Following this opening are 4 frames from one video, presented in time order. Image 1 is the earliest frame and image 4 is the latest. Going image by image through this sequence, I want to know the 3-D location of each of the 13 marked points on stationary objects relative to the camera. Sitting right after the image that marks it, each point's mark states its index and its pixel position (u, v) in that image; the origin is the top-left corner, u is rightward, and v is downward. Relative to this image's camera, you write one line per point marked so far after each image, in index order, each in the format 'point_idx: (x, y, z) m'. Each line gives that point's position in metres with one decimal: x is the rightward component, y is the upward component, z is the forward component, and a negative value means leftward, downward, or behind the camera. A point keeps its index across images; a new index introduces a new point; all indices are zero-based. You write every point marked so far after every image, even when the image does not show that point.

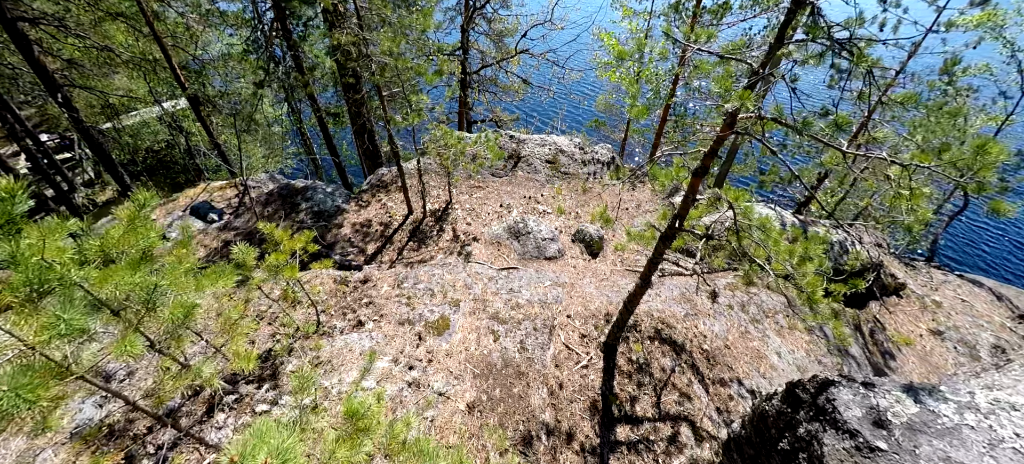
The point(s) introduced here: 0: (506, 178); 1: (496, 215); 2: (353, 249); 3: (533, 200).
0: (-0.2, +1.6, +10.8) m
1: (-0.4, +0.4, +9.5) m
2: (-3.7, -0.4, +8.7) m
3: (+0.5, +0.9, +10.0) m
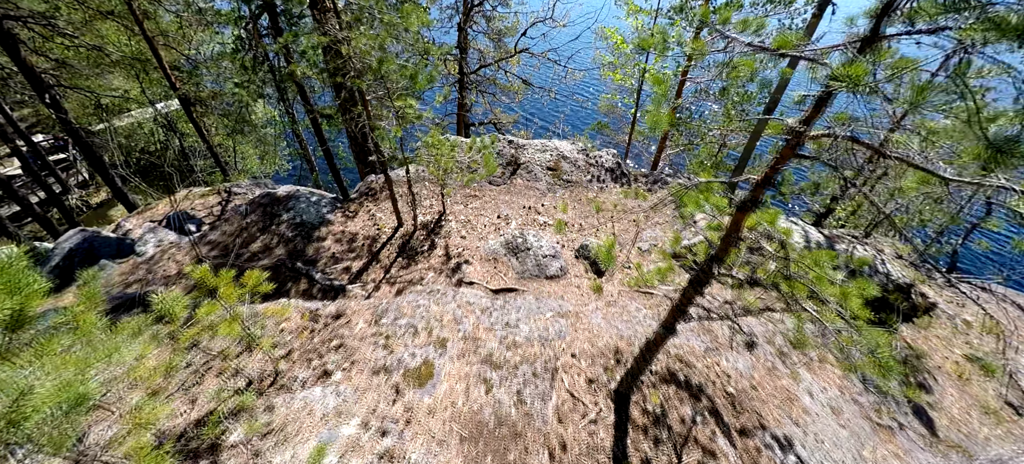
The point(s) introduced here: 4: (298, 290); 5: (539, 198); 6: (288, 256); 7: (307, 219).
0: (-0.2, +1.2, +10.1) m
1: (-0.5, +0.1, +8.8) m
2: (-3.7, -0.7, +8.0) m
3: (+0.5, +0.5, +9.3) m
4: (-4.3, -1.2, +7.5) m
5: (+0.7, +0.9, +9.7) m
6: (-4.8, -0.5, +8.1) m
7: (-4.9, +0.3, +9.0) m
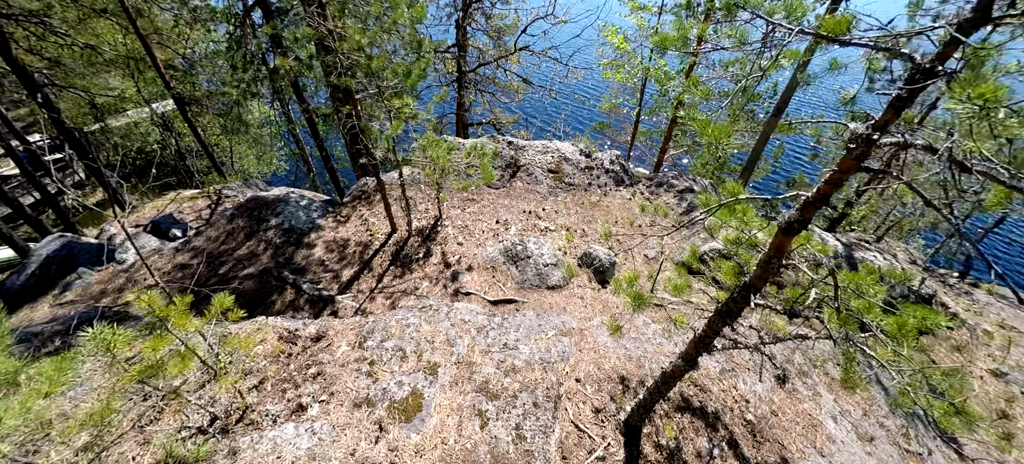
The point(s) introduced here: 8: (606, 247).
0: (-0.2, +1.1, +9.6) m
1: (-0.5, 0.0, +8.4) m
2: (-3.7, -0.9, +7.6) m
3: (+0.5, +0.4, +8.9) m
4: (-4.3, -1.3, +7.1) m
5: (+0.7, +0.7, +9.3) m
6: (-4.8, -0.6, +7.7) m
7: (-4.9, +0.2, +8.5) m
8: (+2.0, -0.3, +8.0) m
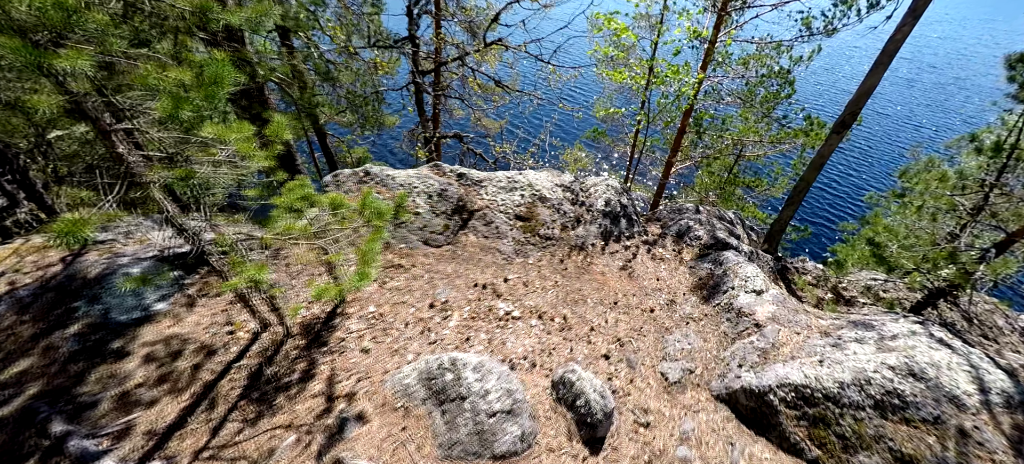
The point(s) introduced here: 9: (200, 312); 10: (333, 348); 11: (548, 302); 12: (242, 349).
0: (-1.1, -0.2, +6.6) m
1: (-1.3, -1.4, +5.3) m
2: (-4.6, -2.2, +4.6) m
3: (-0.4, -0.9, +5.9) m
4: (-5.1, -2.7, +4.1) m
5: (-0.2, -0.6, +6.3) m
6: (-5.7, -2.0, +4.7) m
7: (-5.7, -1.2, +5.5) m
8: (+1.1, -1.6, +4.9) m
9: (-4.7, -1.1, +5.7) m
10: (-2.4, -1.6, +5.1) m
11: (+0.6, -1.1, +5.7) m
12: (-3.7, -1.6, +5.2) m
